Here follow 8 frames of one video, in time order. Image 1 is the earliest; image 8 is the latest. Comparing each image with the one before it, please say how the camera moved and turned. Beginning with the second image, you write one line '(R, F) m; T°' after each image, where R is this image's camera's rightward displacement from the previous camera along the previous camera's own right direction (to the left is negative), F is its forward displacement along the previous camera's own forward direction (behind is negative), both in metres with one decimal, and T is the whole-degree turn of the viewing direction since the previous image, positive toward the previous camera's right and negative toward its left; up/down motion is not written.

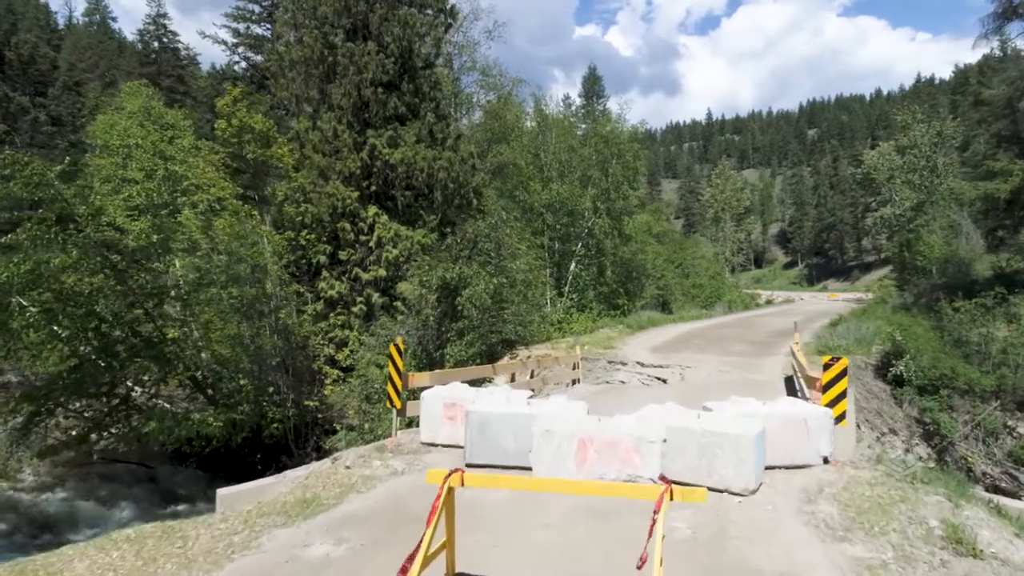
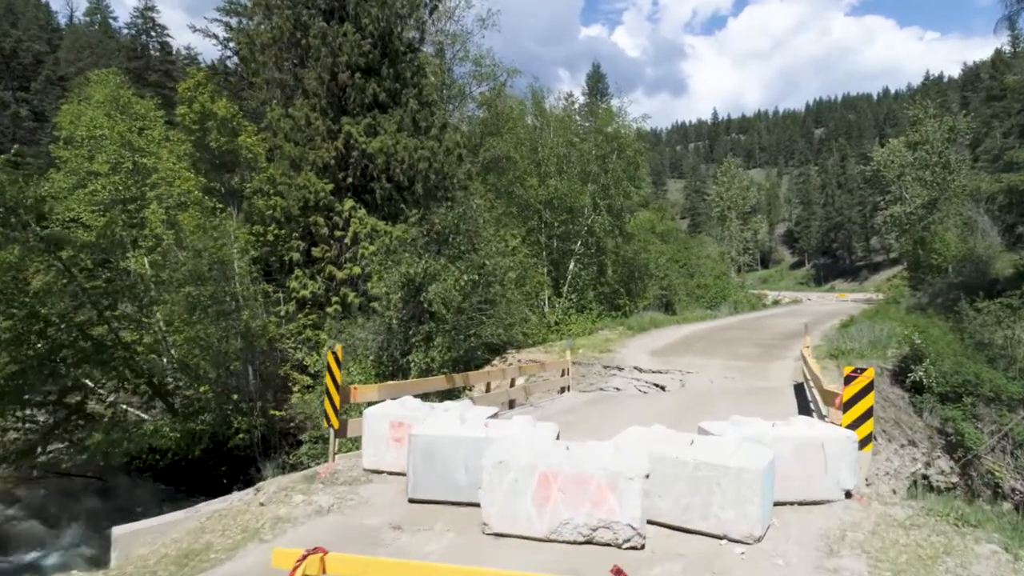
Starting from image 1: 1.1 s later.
(+0.5, +1.3) m; 0°
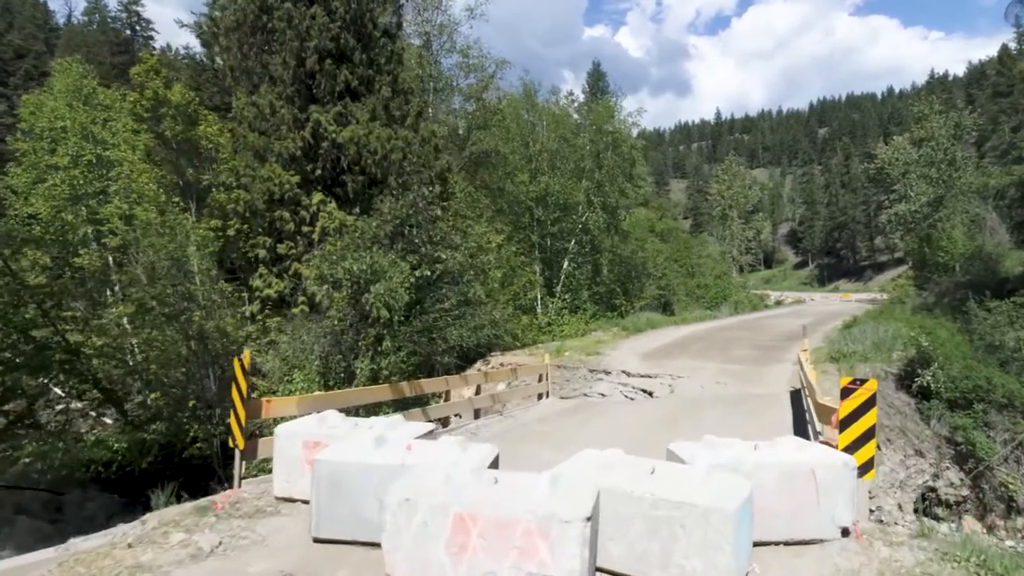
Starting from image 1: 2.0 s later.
(+0.6, +1.1) m; 0°
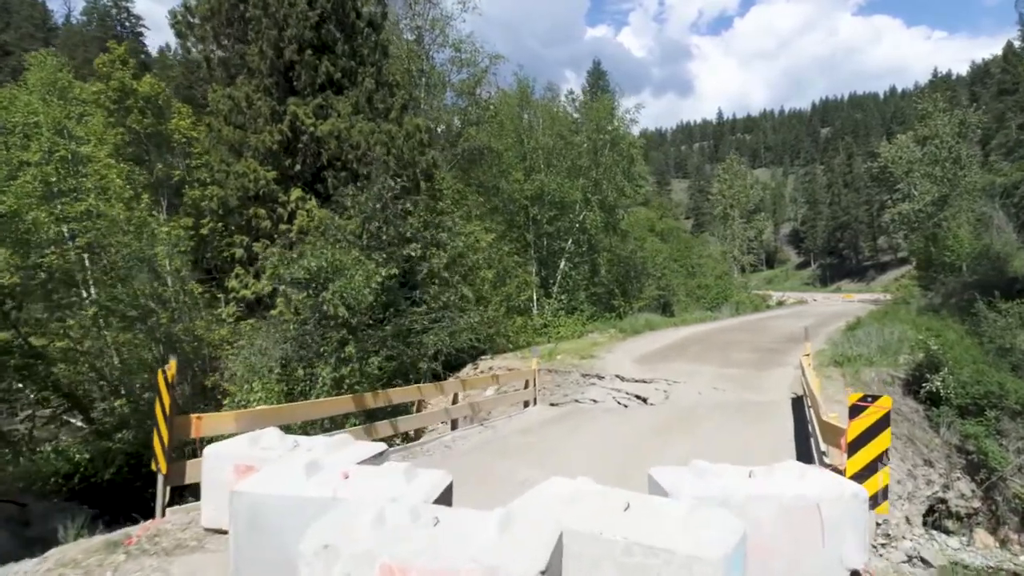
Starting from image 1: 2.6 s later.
(+0.3, +0.7) m; 0°
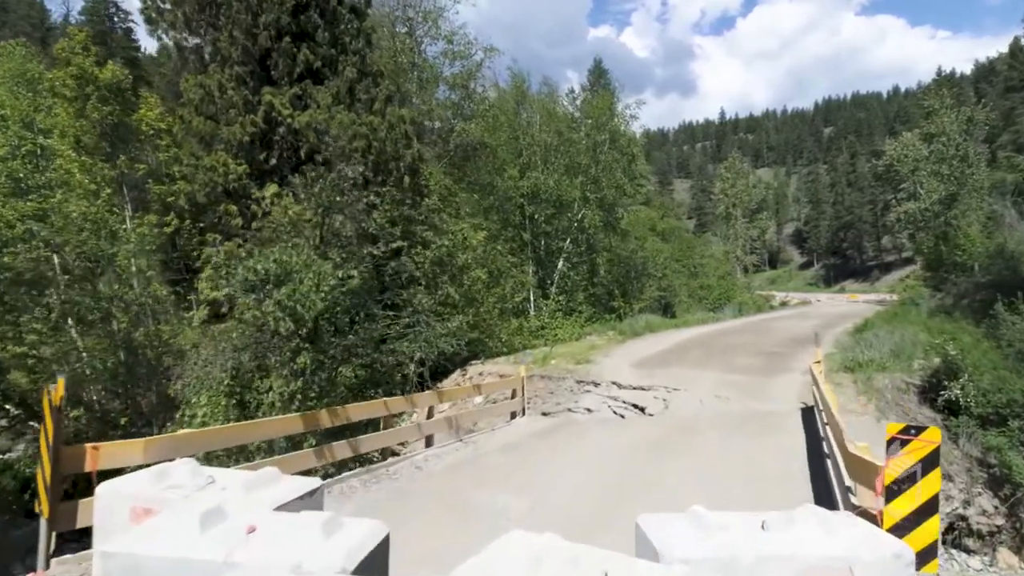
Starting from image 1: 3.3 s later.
(+0.3, +0.9) m; 0°
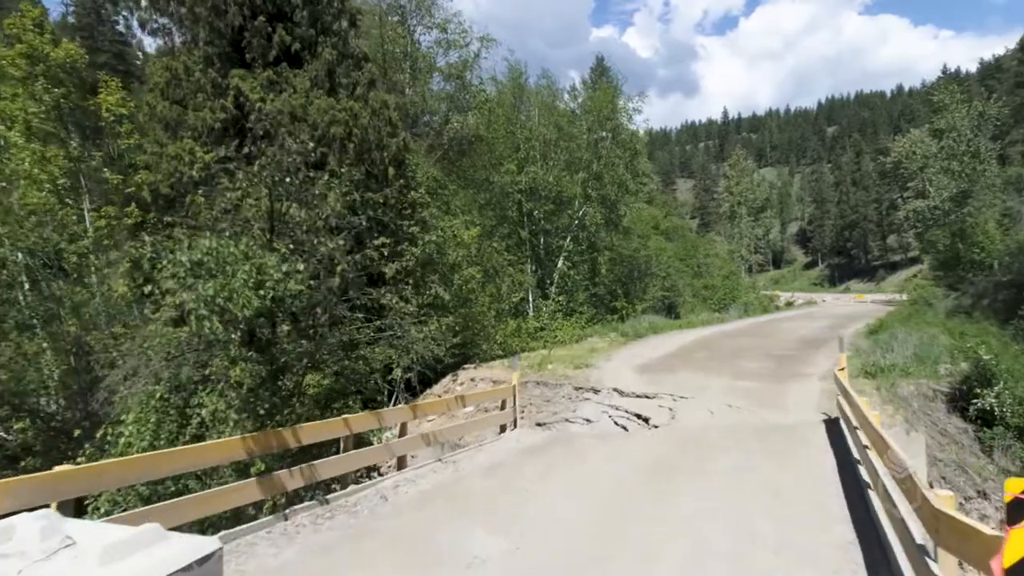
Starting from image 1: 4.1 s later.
(+0.2, +1.1) m; 0°
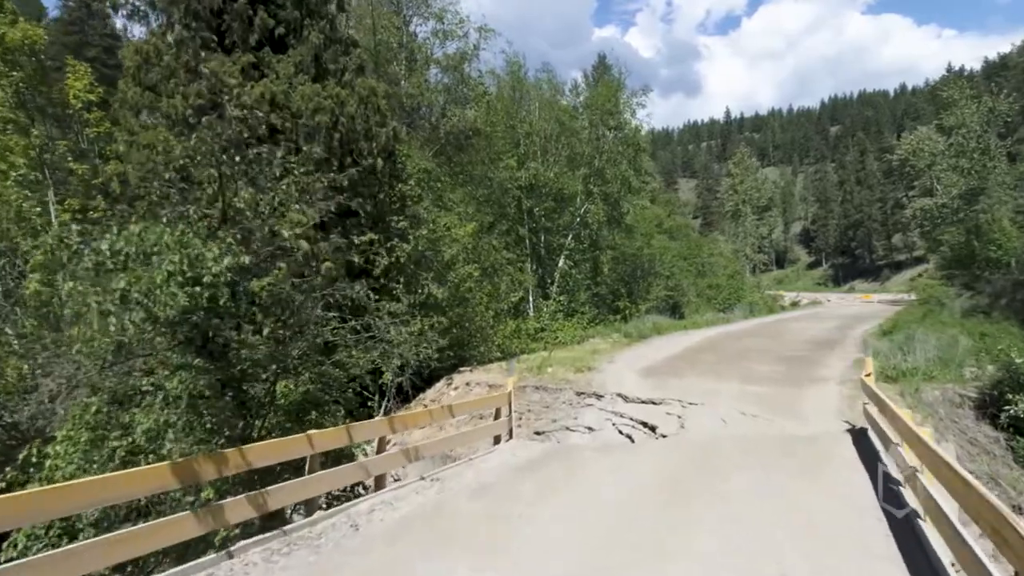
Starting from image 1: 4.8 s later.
(+0.1, +0.9) m; 0°
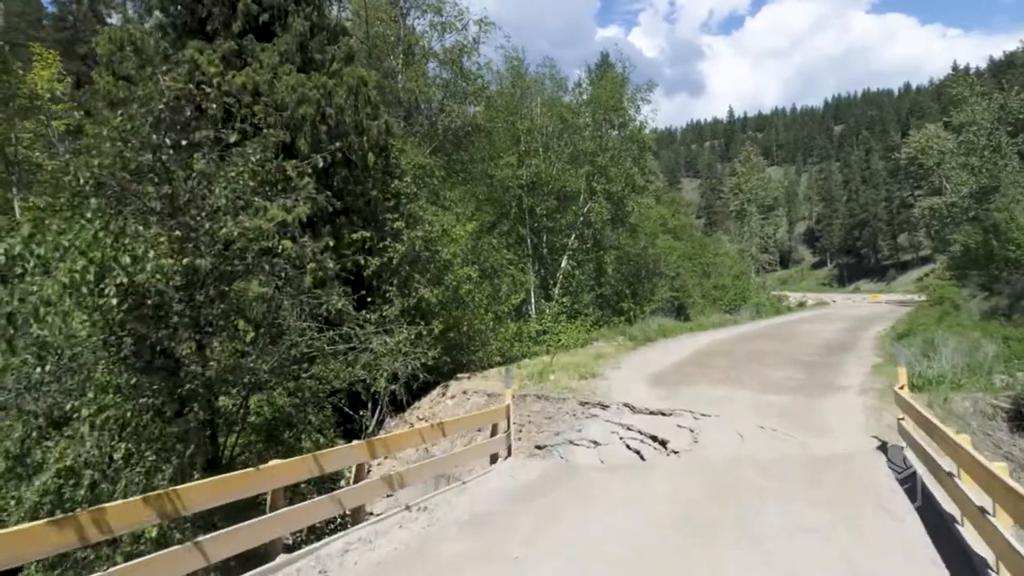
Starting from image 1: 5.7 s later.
(+0.1, +0.8) m; 0°
